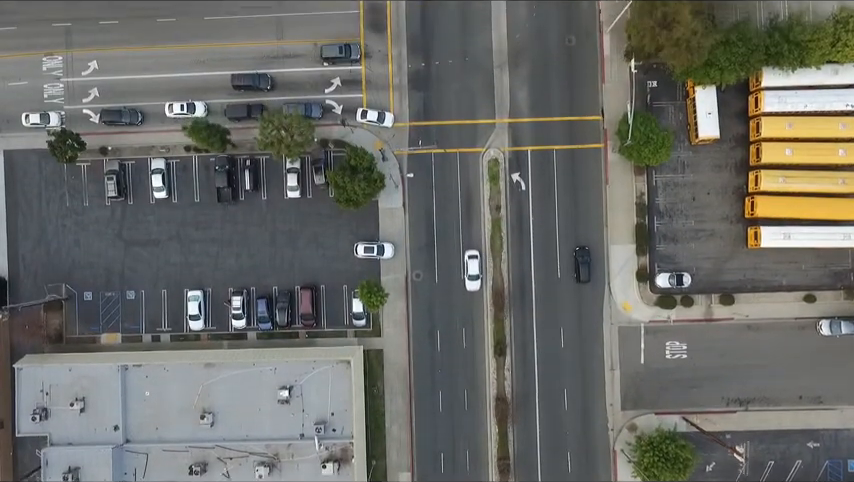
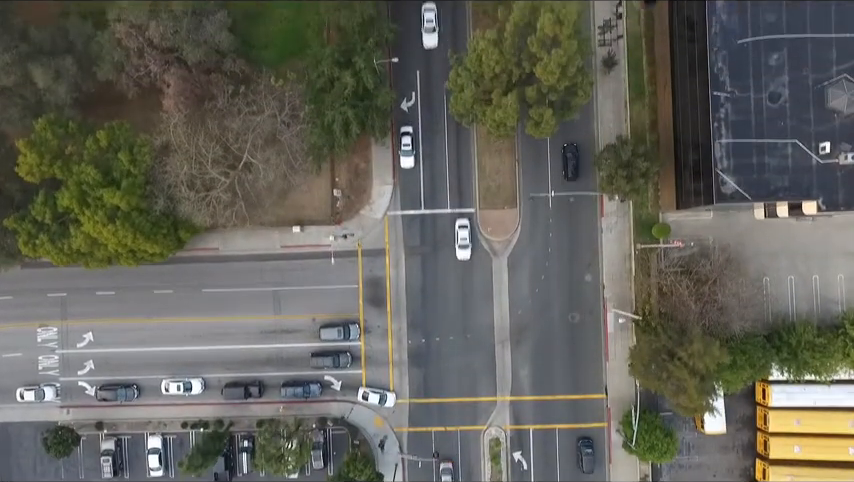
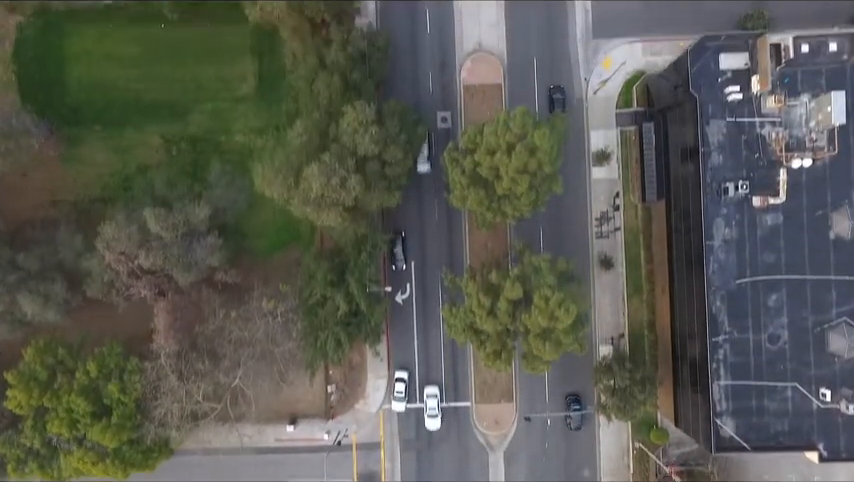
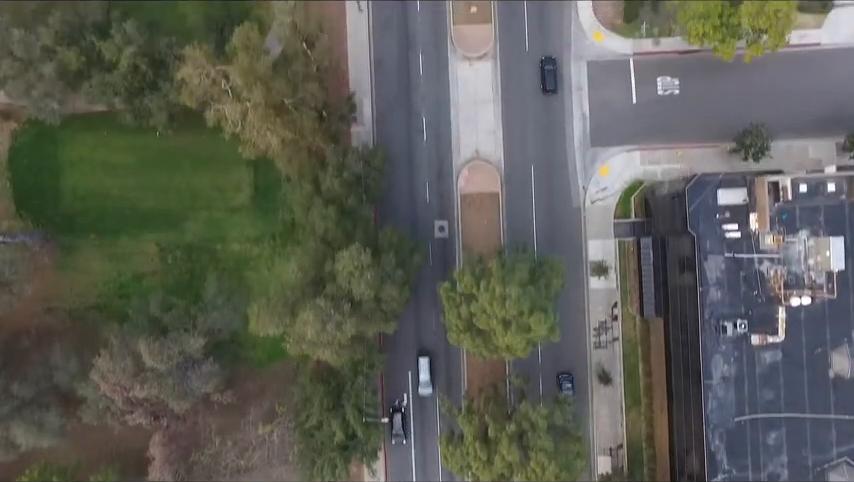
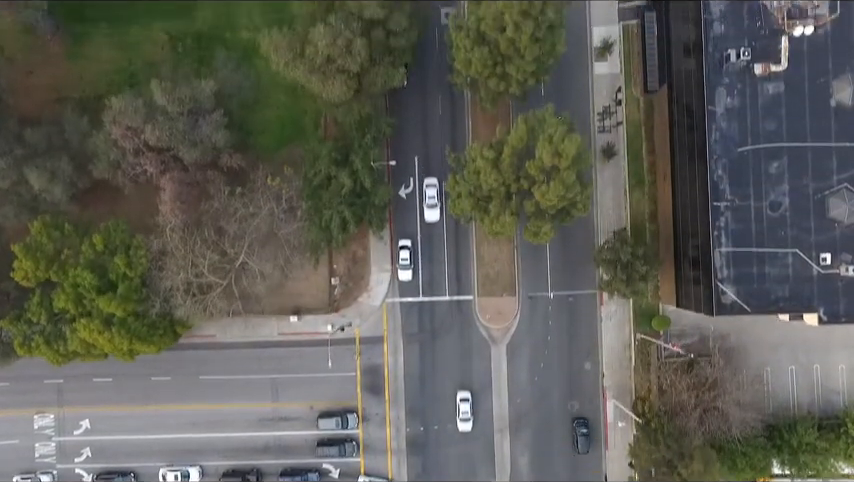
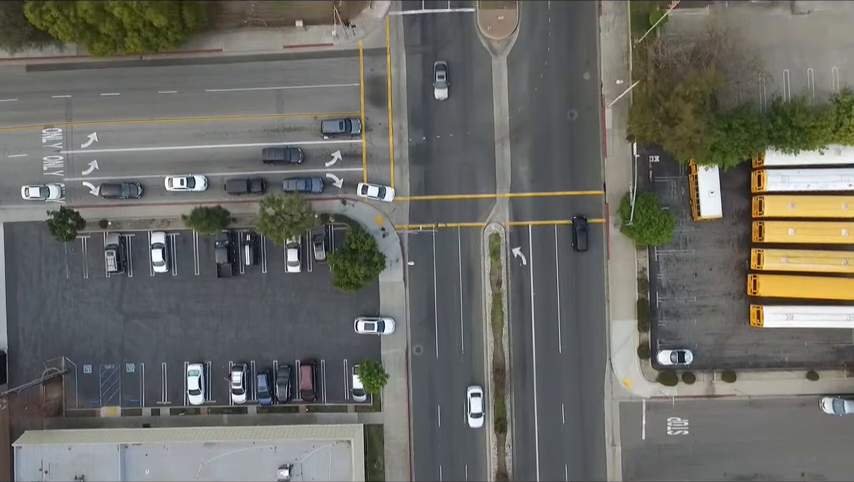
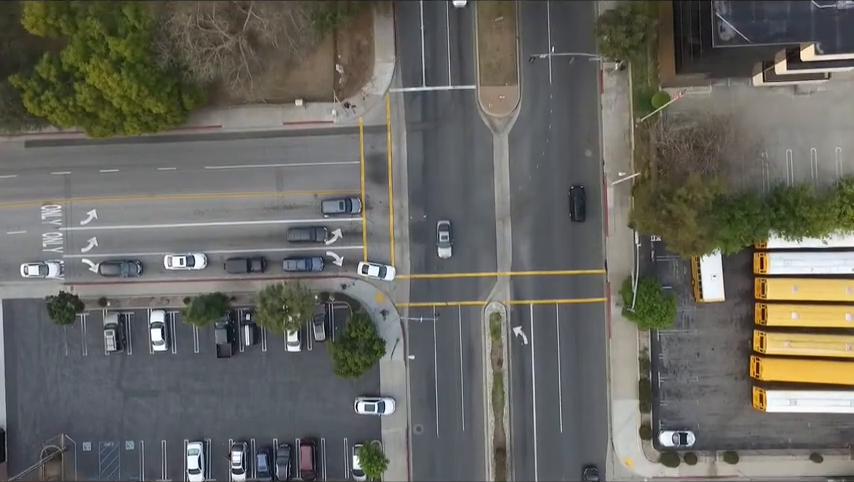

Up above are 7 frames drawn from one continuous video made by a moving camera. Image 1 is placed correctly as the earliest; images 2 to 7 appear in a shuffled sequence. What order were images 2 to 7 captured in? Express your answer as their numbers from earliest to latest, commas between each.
6, 7, 2, 5, 3, 4
